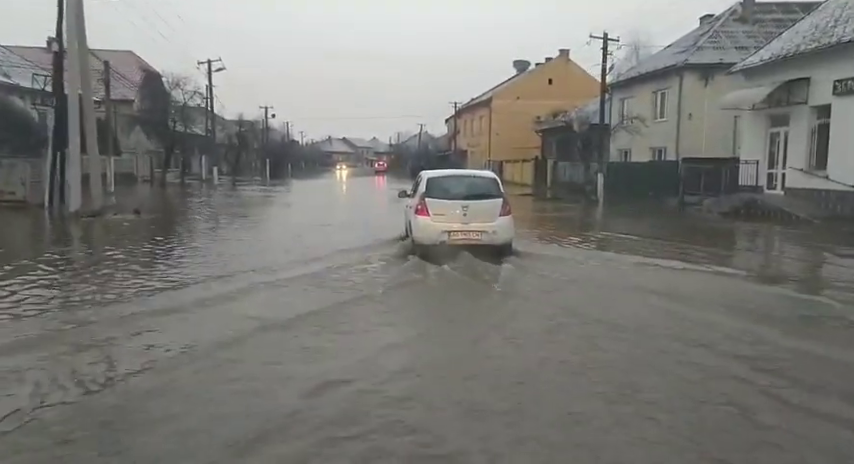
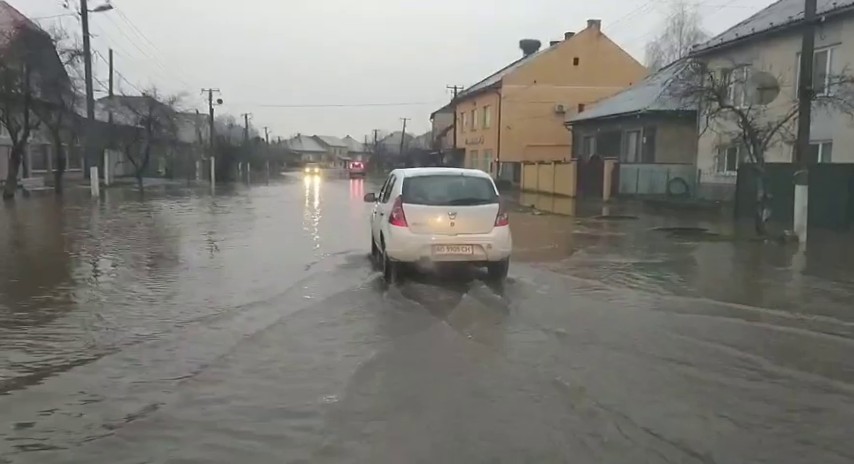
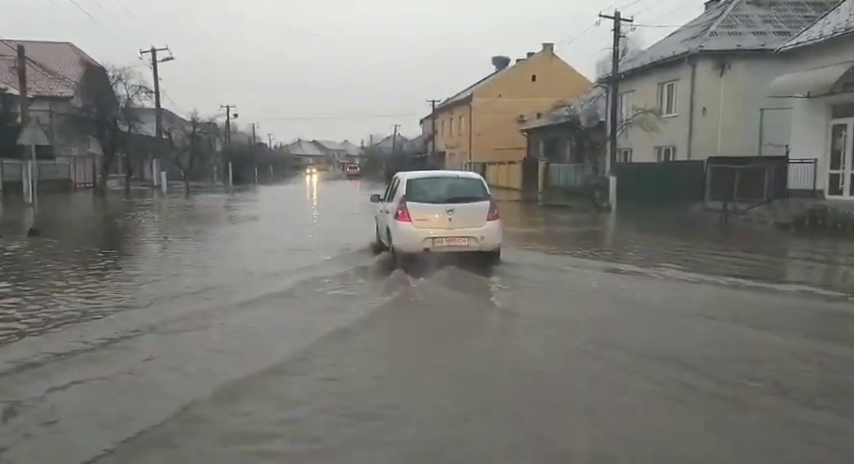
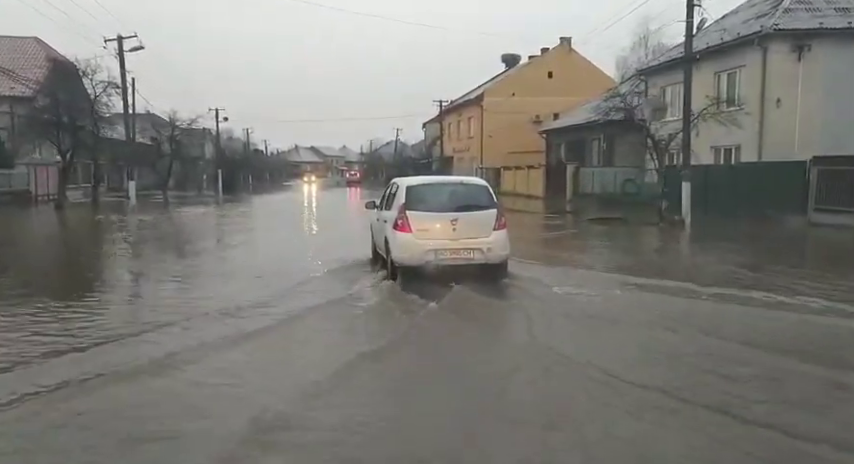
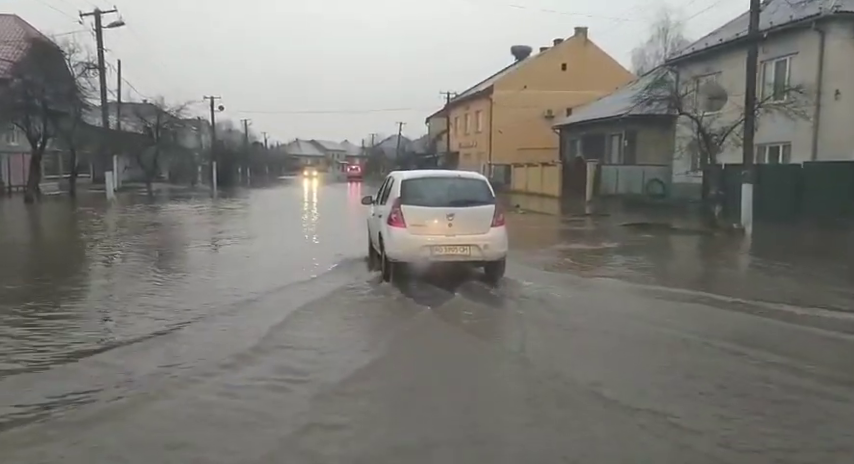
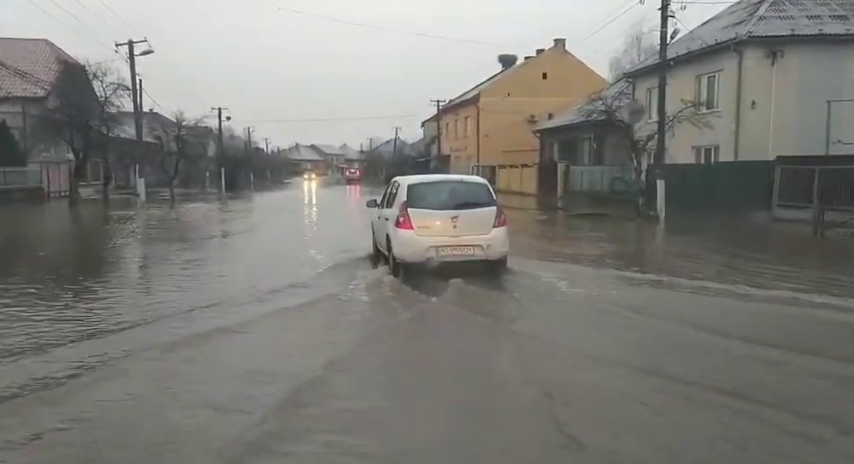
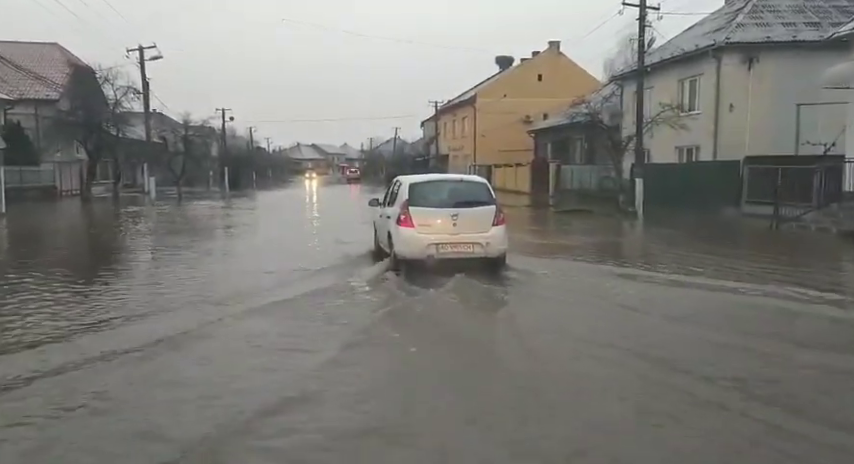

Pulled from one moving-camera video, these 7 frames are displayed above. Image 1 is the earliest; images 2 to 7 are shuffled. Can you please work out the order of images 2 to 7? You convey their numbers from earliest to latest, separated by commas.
3, 7, 6, 4, 5, 2
